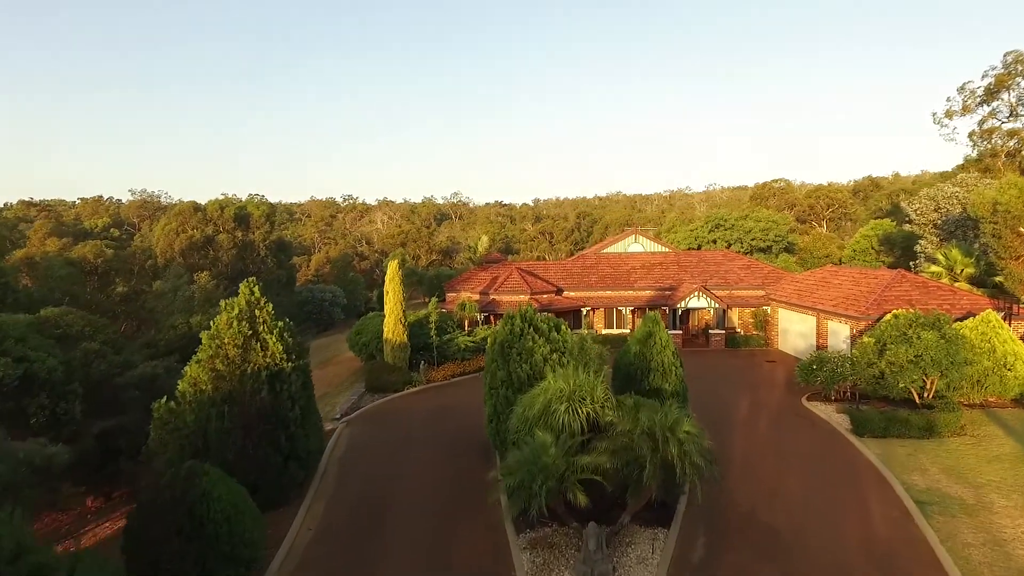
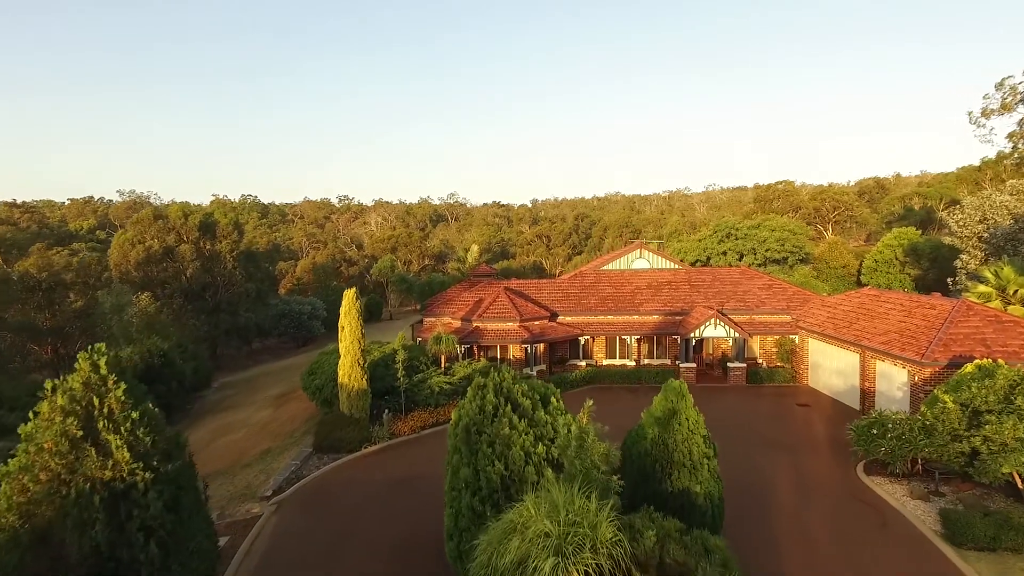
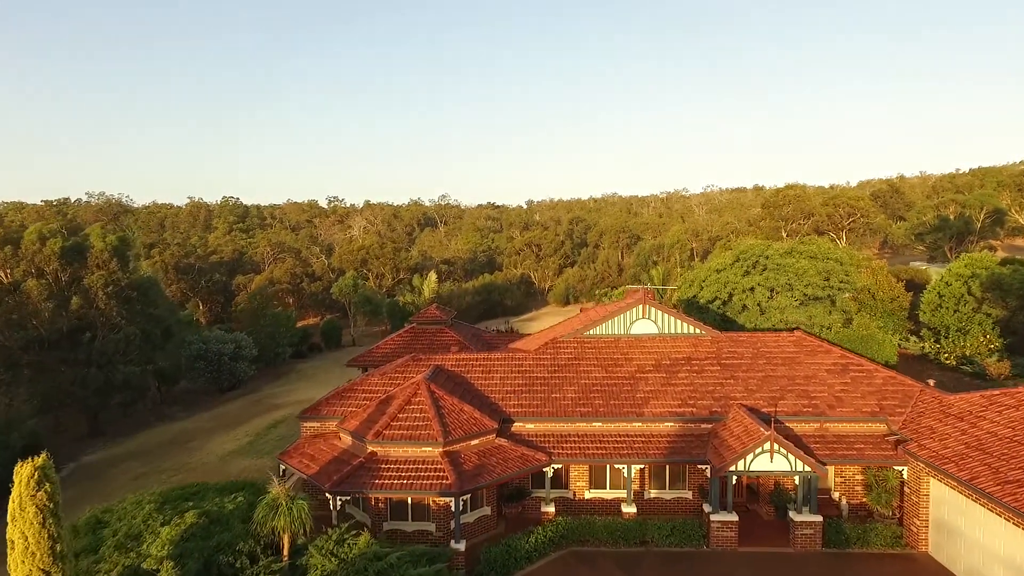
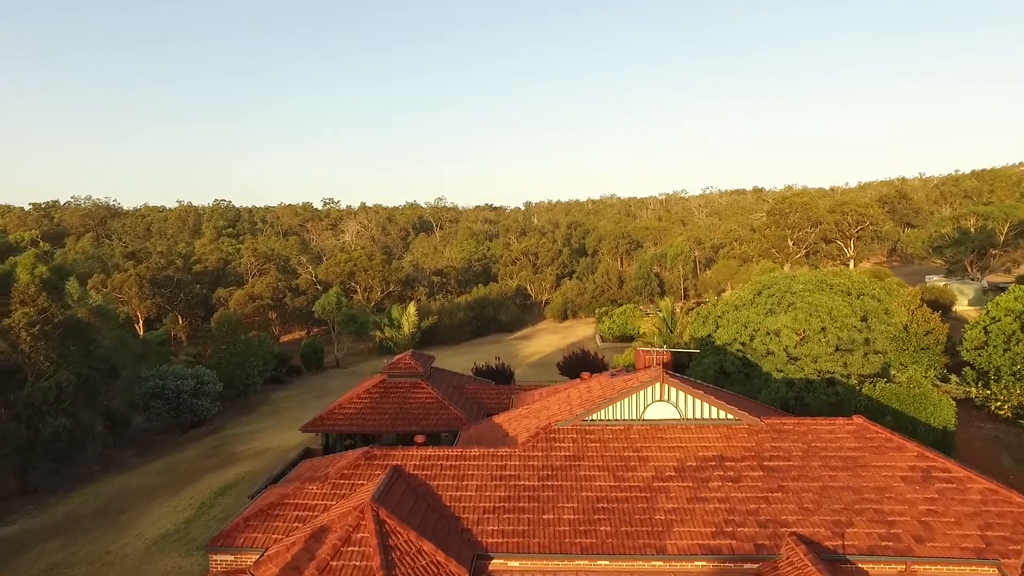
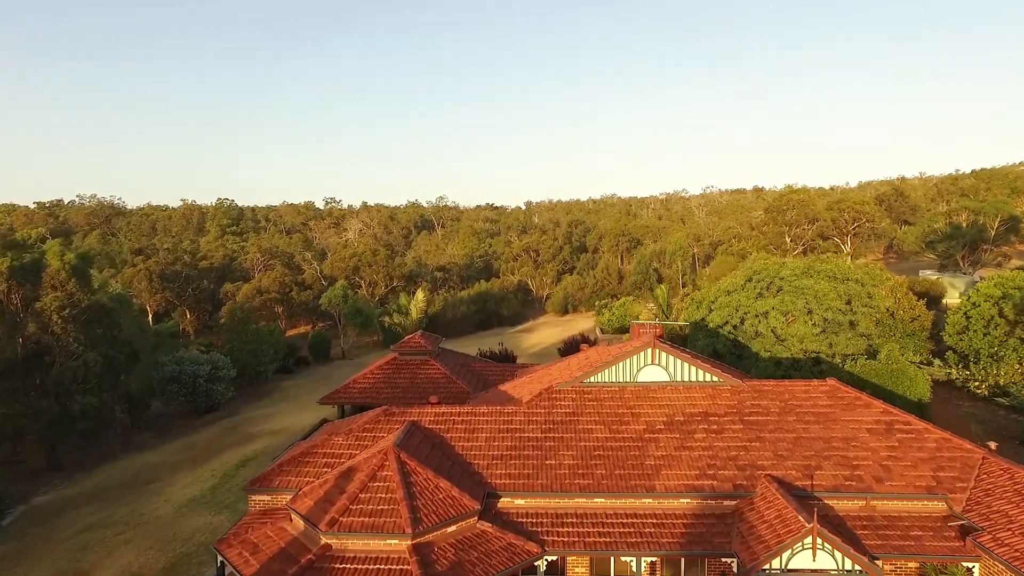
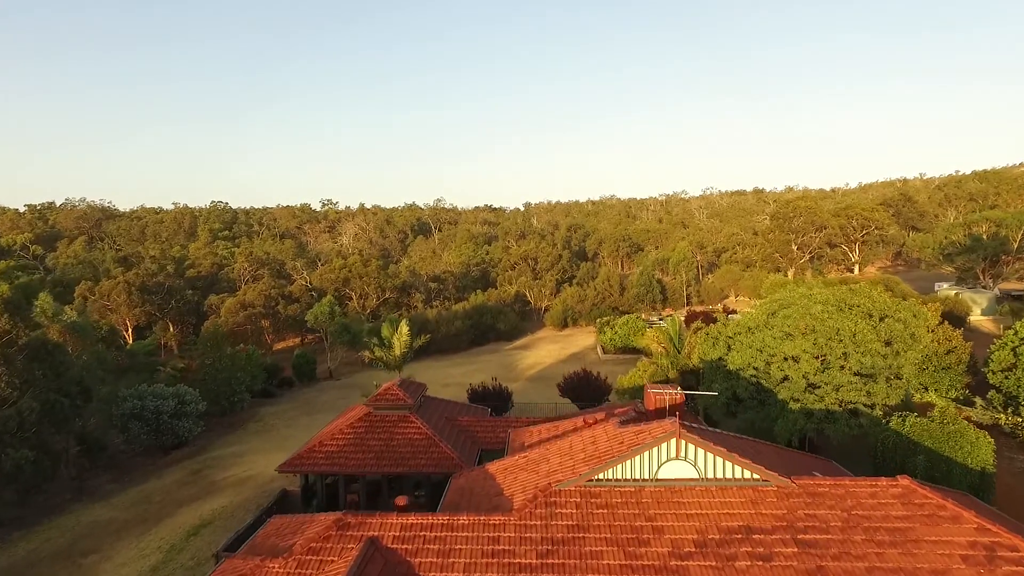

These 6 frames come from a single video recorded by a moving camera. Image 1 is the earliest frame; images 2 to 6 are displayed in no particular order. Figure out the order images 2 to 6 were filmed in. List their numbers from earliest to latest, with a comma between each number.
2, 3, 5, 4, 6
